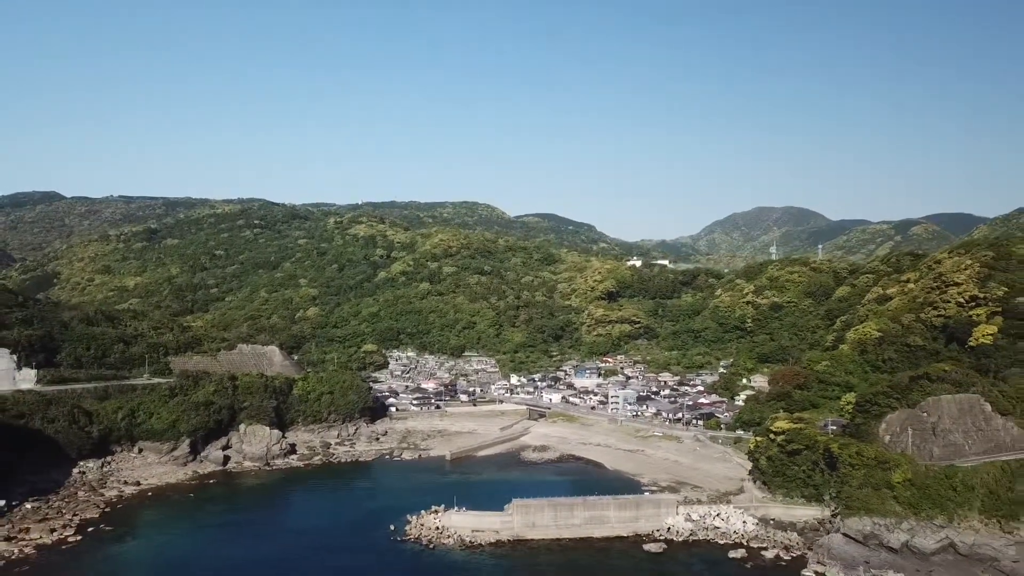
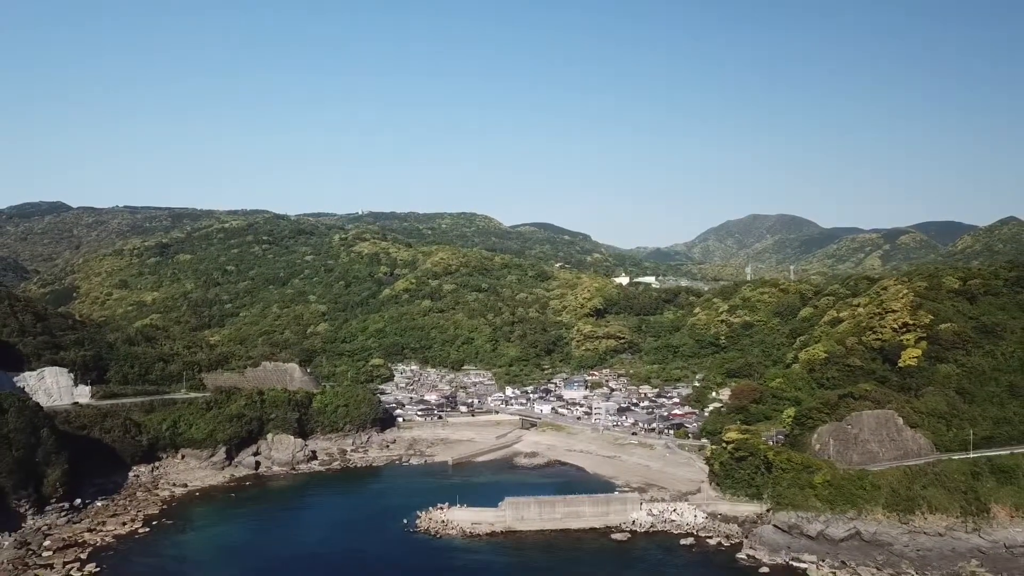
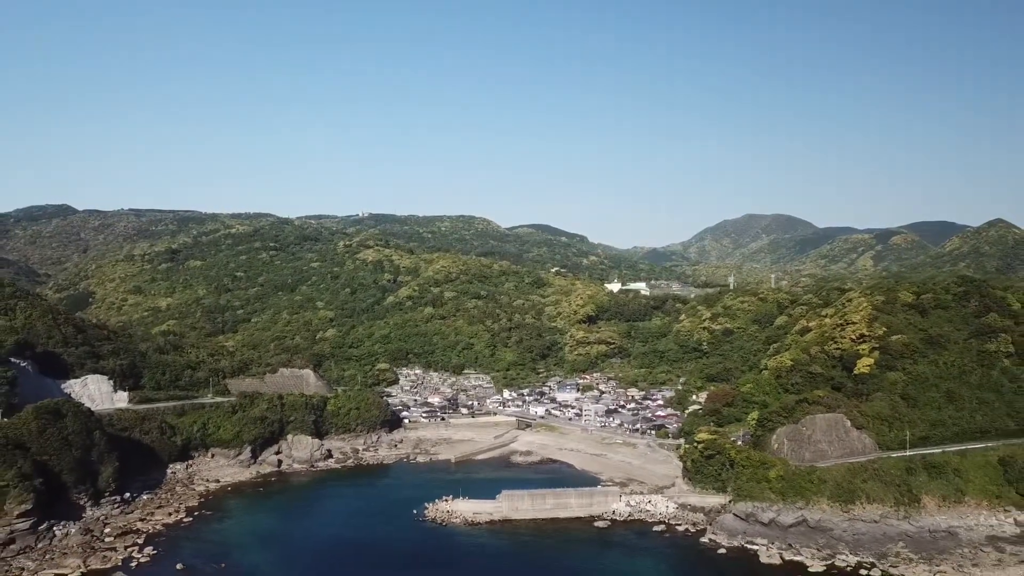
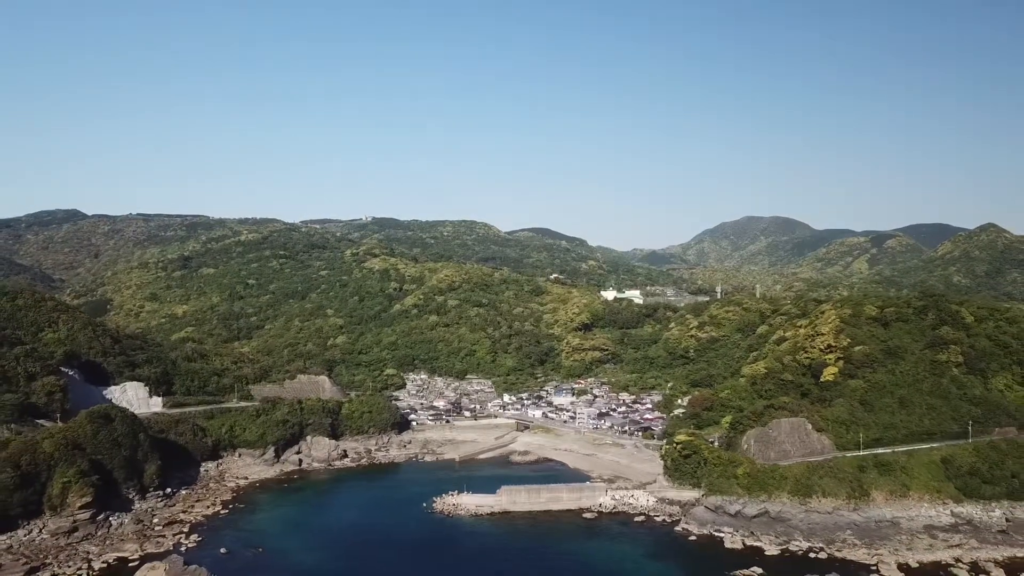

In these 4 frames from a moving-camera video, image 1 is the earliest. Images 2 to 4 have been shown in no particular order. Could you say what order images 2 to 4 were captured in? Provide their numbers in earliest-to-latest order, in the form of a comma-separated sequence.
2, 3, 4
